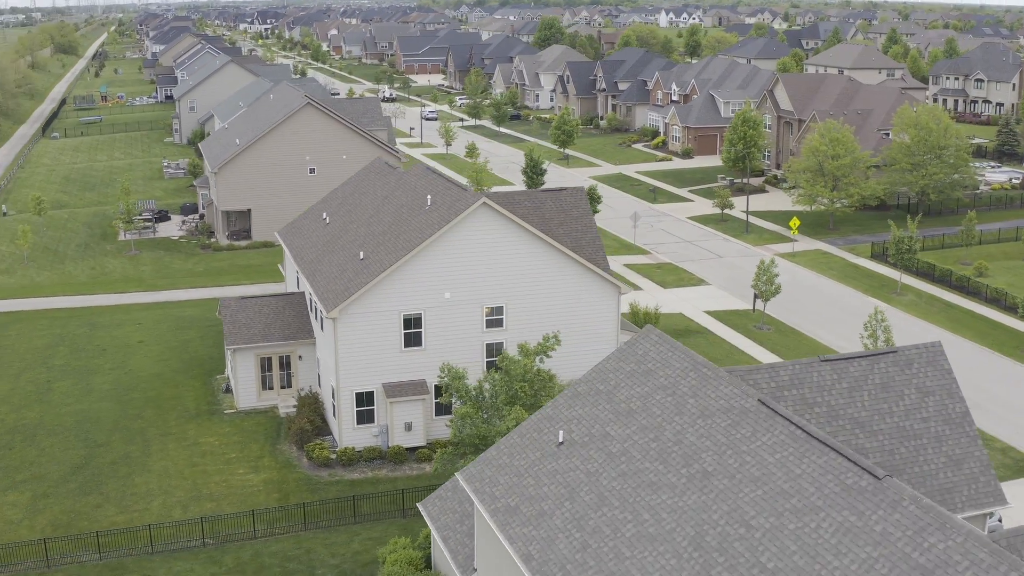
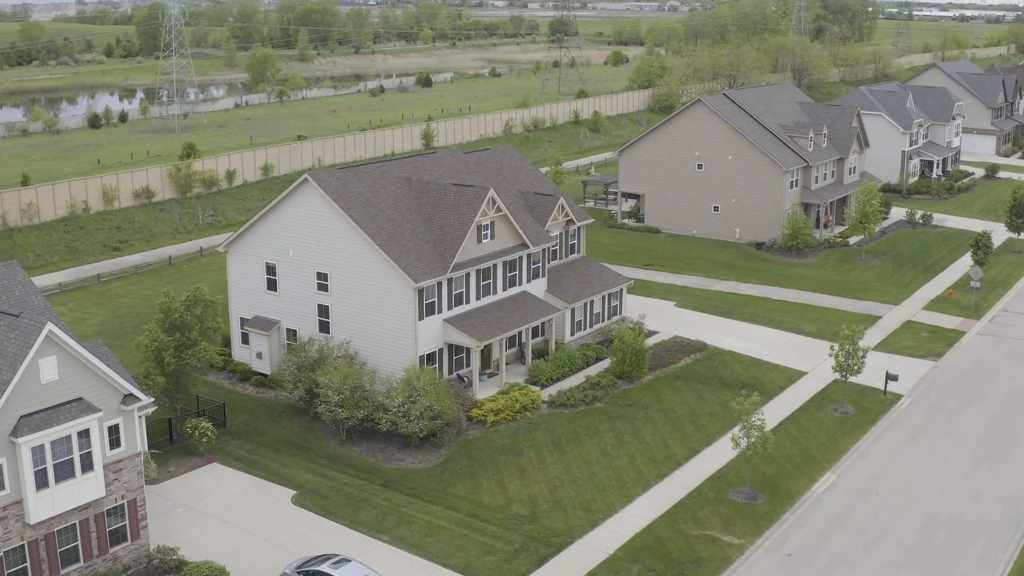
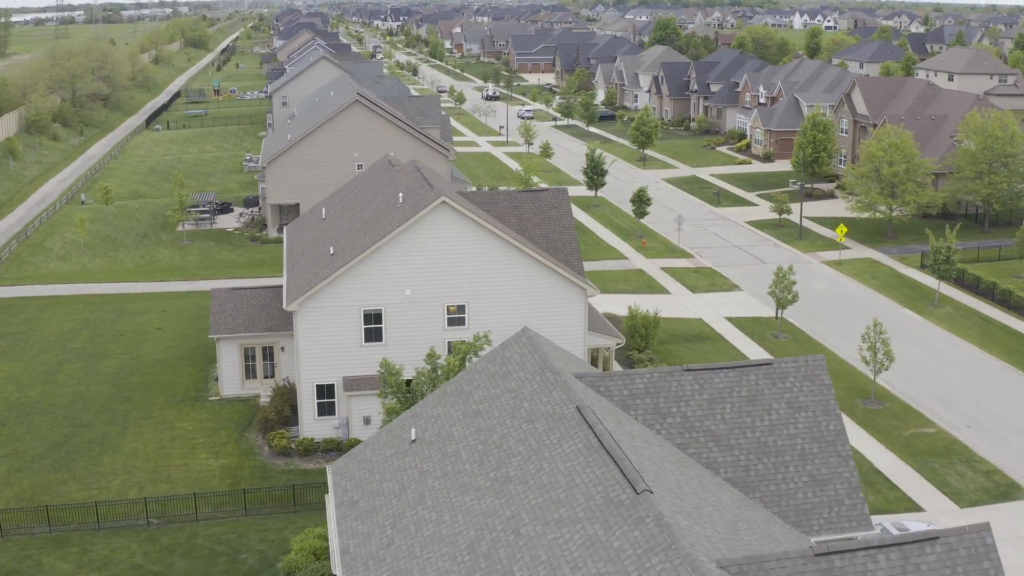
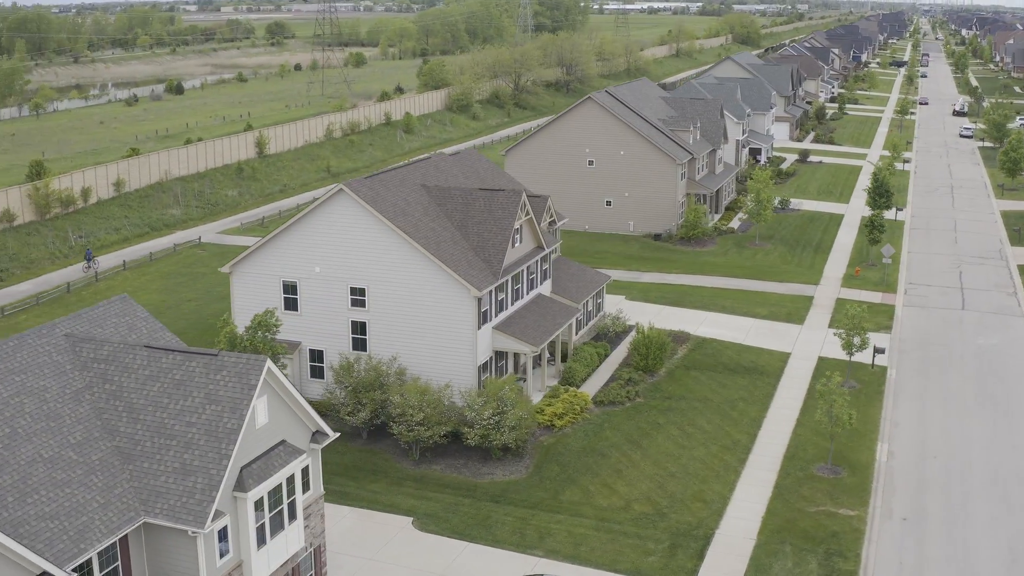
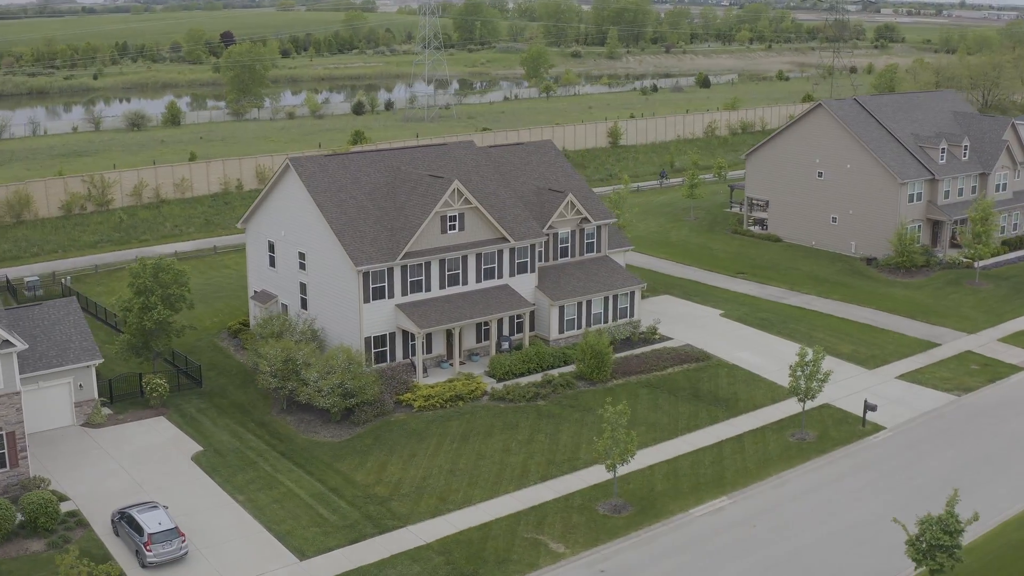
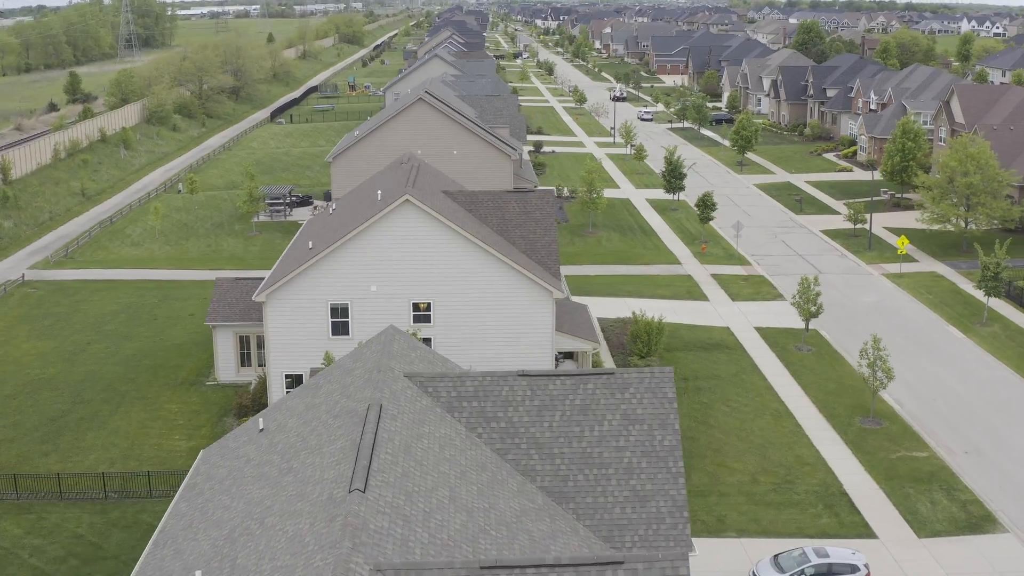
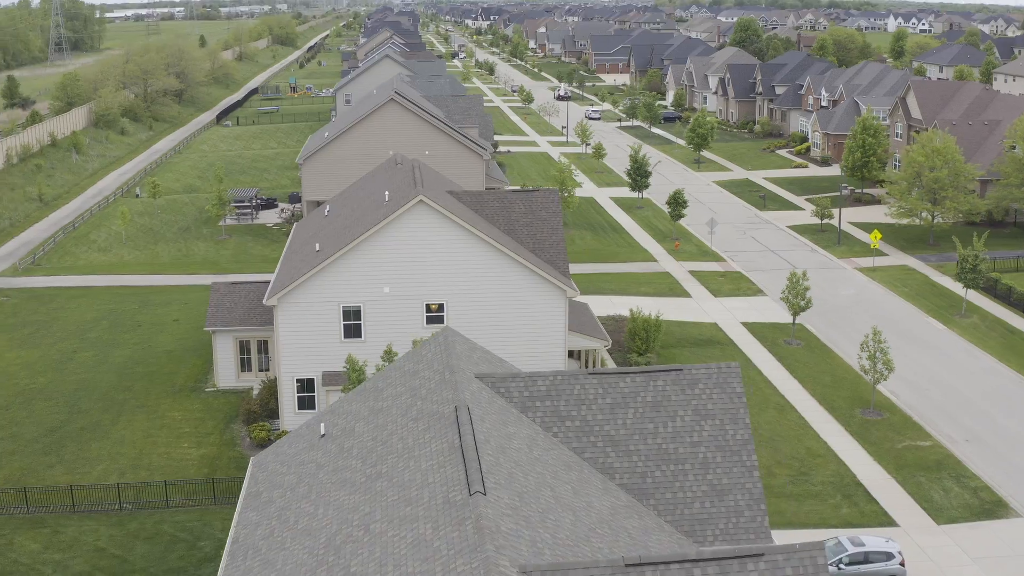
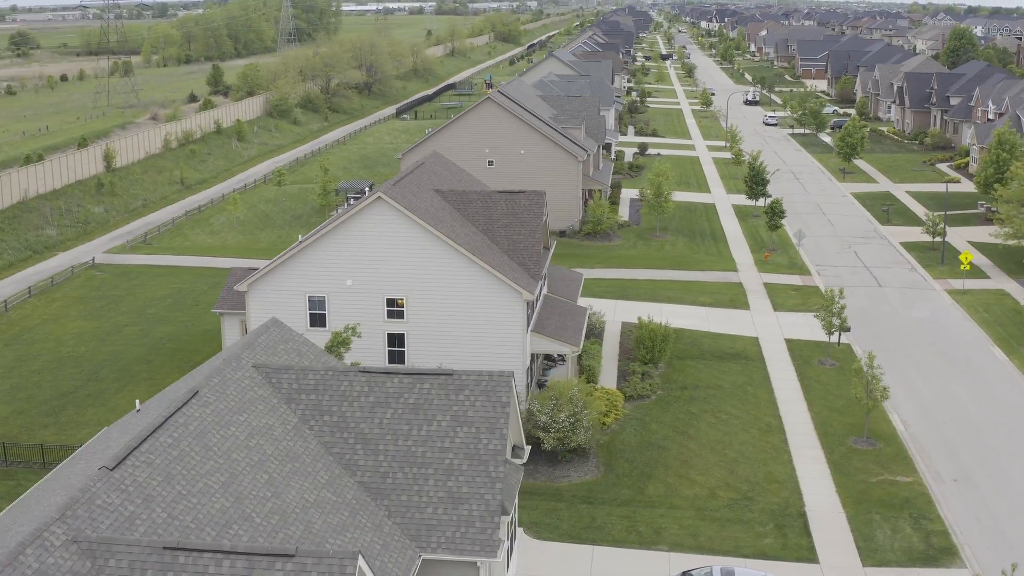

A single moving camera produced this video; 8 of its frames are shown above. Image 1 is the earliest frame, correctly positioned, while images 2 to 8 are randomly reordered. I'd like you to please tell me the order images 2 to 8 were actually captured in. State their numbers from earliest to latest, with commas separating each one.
3, 7, 6, 8, 4, 2, 5
